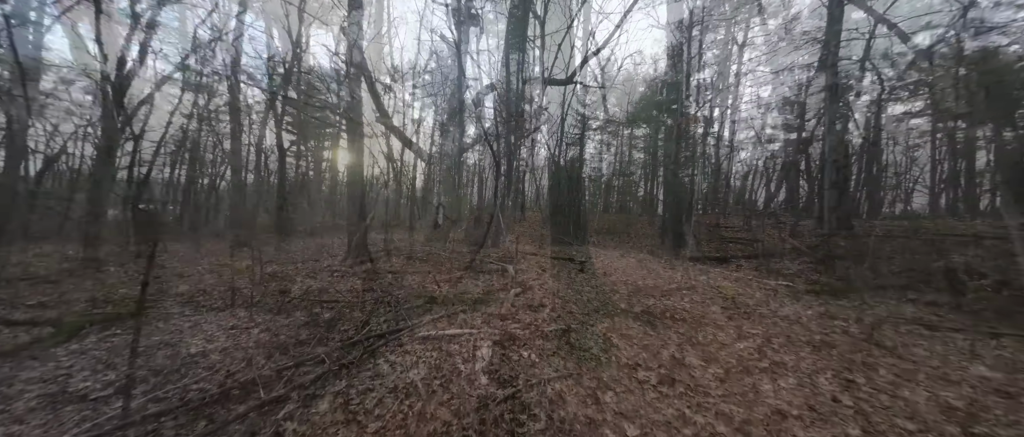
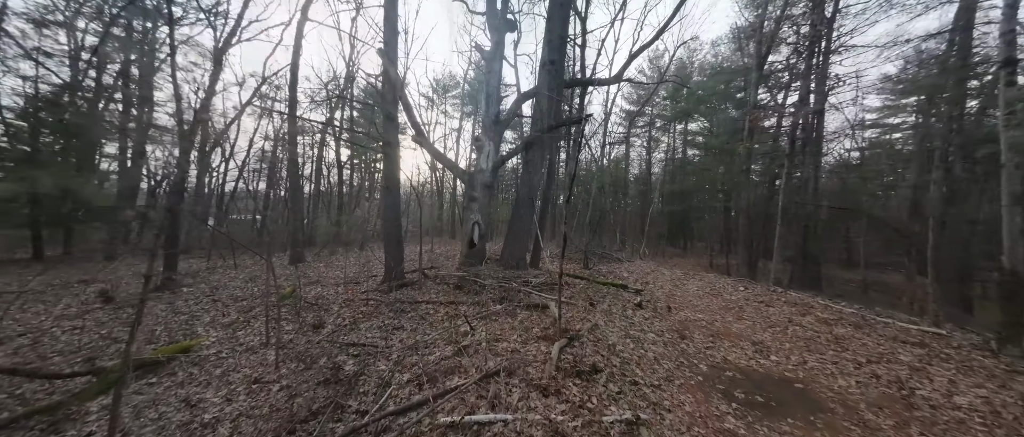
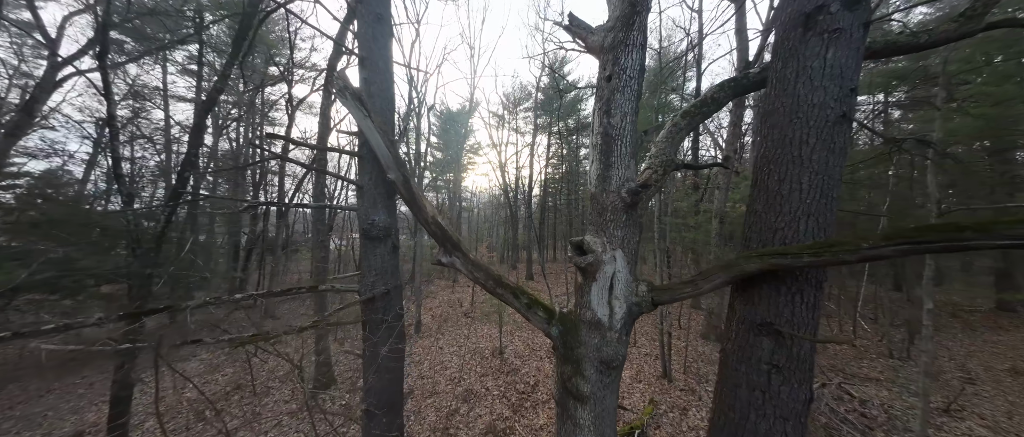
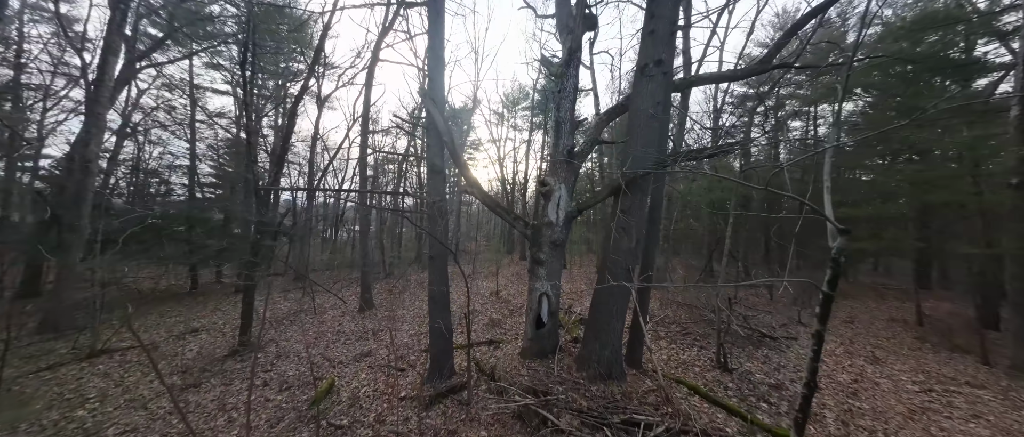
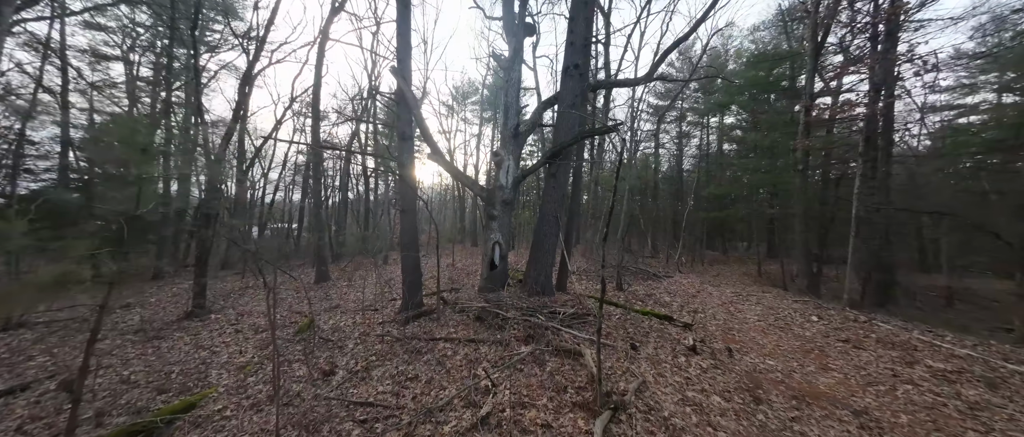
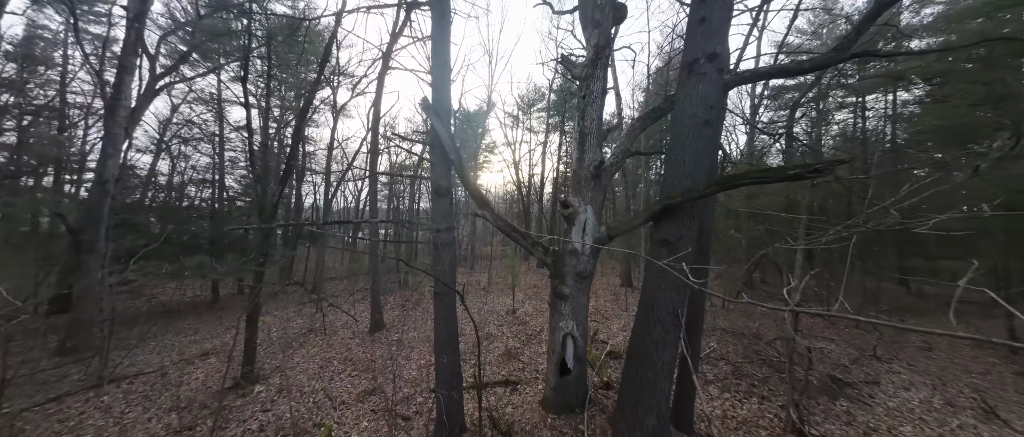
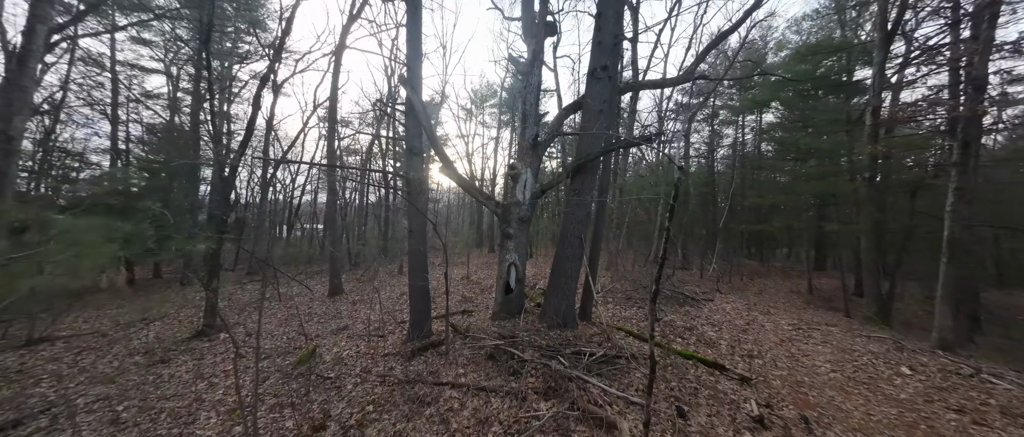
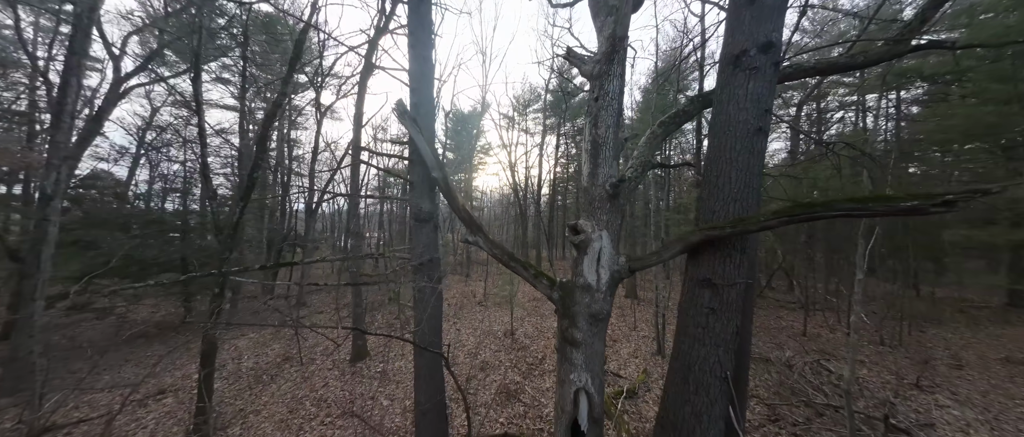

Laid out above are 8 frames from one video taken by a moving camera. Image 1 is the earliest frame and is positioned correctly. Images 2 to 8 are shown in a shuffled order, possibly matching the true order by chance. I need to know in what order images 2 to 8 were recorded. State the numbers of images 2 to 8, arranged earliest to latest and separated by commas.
2, 5, 7, 4, 6, 8, 3
